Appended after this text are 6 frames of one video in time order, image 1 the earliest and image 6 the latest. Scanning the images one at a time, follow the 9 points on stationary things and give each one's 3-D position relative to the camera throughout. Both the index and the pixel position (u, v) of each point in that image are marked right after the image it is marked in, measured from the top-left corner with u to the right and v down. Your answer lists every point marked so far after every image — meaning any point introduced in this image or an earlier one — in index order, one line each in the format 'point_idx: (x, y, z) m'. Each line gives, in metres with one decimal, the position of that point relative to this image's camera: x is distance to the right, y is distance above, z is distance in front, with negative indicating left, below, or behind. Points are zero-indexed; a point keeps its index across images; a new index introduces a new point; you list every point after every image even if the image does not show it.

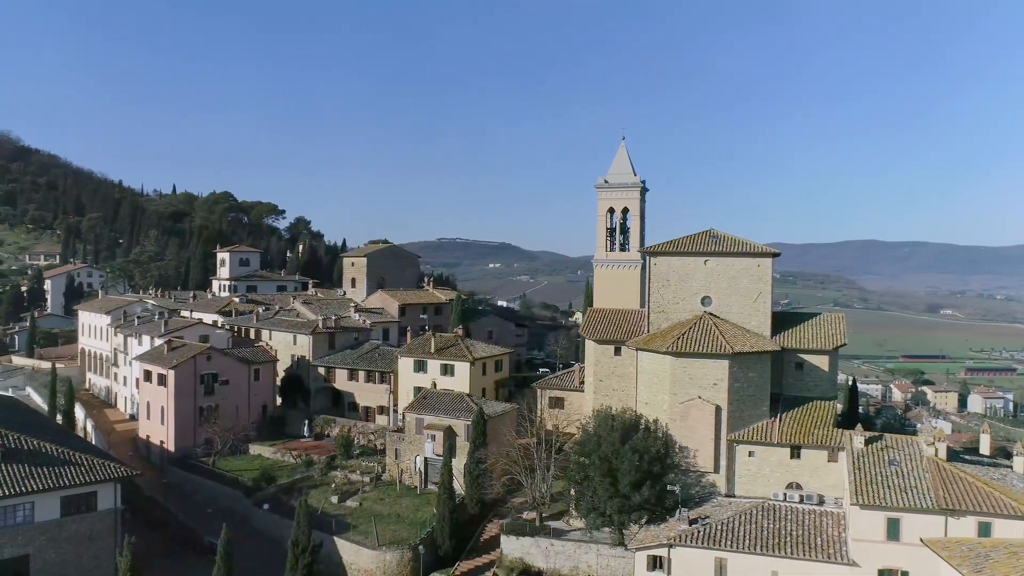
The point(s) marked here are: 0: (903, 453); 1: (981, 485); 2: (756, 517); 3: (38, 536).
0: (+10.1, -4.3, +19.5) m
1: (+11.1, -4.7, +17.9) m
2: (+6.3, -5.9, +19.6) m
3: (-12.4, -6.5, +19.9) m
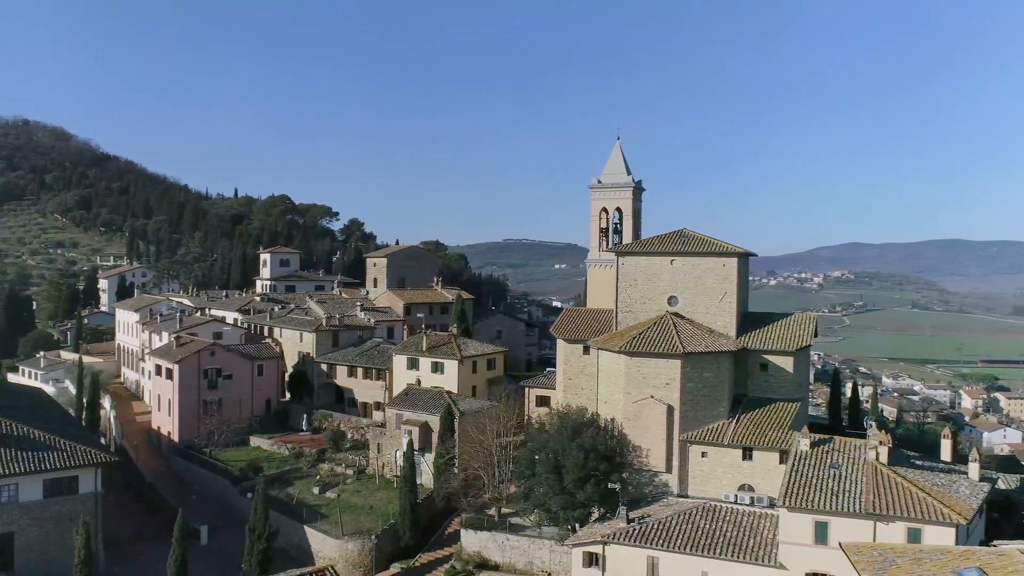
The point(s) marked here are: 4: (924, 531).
0: (+8.4, -4.3, +19.1) m
1: (+9.3, -4.7, +17.4) m
2: (+4.7, -5.9, +19.6) m
3: (-13.9, -6.5, +21.5) m
4: (+9.1, -5.4, +16.6) m
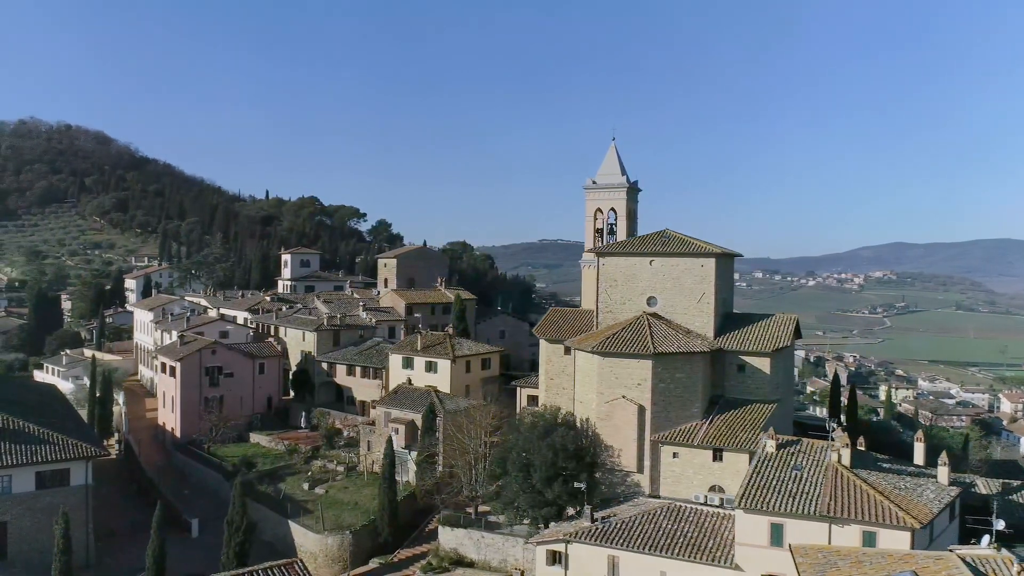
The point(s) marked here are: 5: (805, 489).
0: (+7.5, -4.3, +18.9) m
1: (+8.3, -4.7, +17.2) m
2: (+3.8, -6.0, +19.6) m
3: (-14.7, -6.4, +22.4) m
4: (+8.0, -5.4, +16.4) m
5: (+6.9, -4.8, +17.8) m
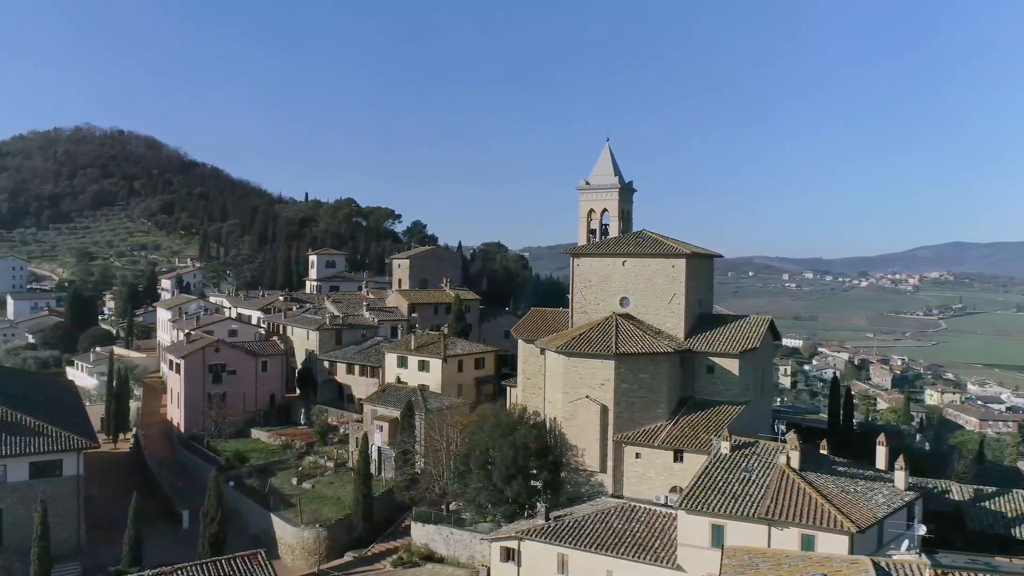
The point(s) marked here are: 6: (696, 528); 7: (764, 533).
0: (+6.2, -4.3, +18.8) m
1: (+6.9, -4.7, +17.1) m
2: (+2.6, -6.0, +19.7) m
3: (-15.7, -6.4, +23.7) m
4: (+6.6, -5.4, +16.3) m
5: (+5.6, -4.8, +17.7) m
6: (+4.3, -5.6, +17.5) m
7: (+5.6, -5.5, +16.8) m
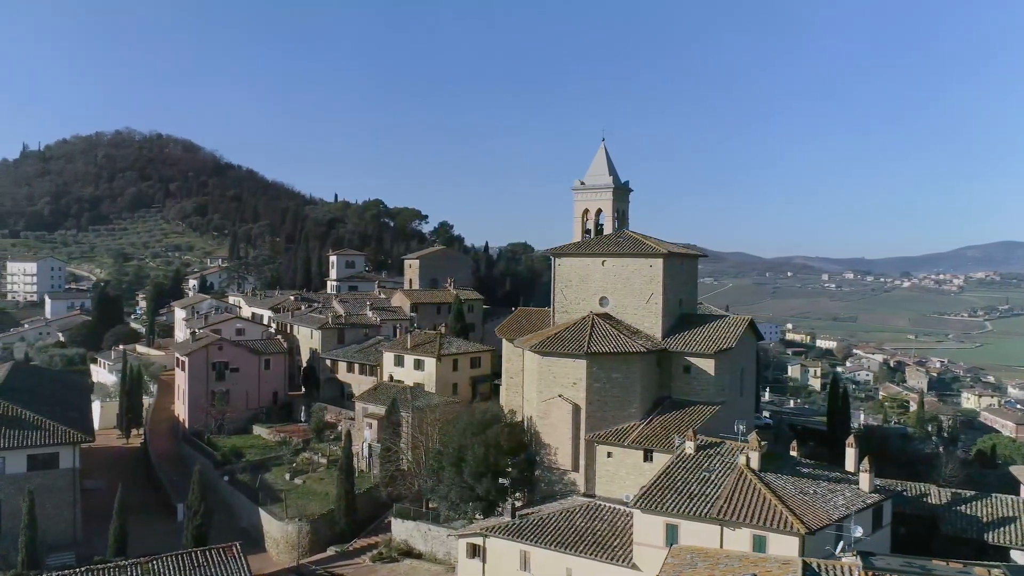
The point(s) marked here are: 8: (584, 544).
0: (+5.2, -4.3, +18.7) m
1: (+5.8, -4.7, +17.0) m
2: (+1.6, -6.0, +19.8) m
3: (-16.4, -6.4, +24.6) m
4: (+5.5, -5.4, +16.2) m
5: (+4.6, -4.8, +17.7) m
6: (+3.2, -5.6, +17.5) m
7: (+4.5, -5.5, +16.8) m
8: (+1.8, -6.3, +18.6) m
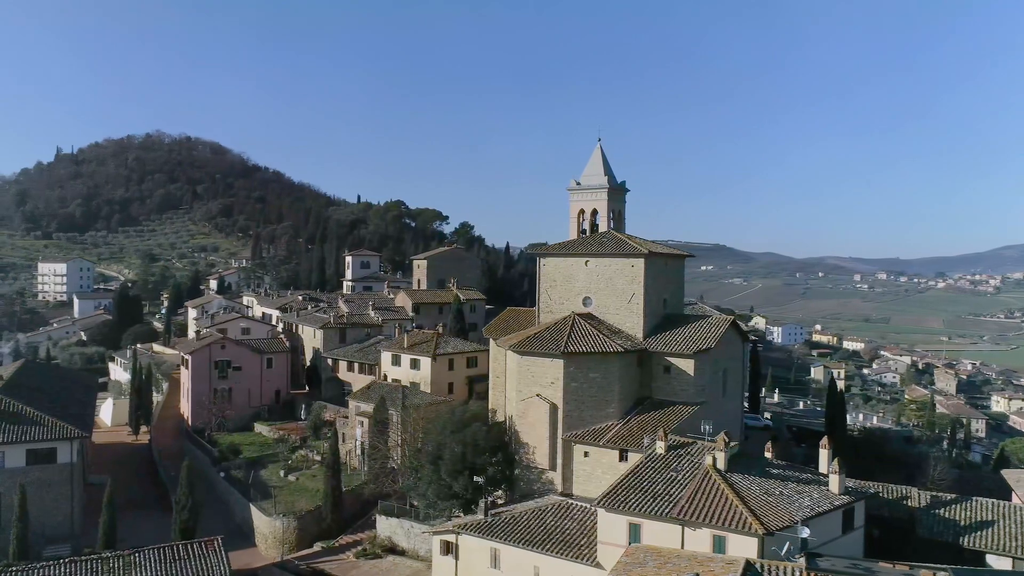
0: (+4.4, -4.3, +18.7) m
1: (+5.0, -4.7, +16.9) m
2: (+0.9, -6.0, +19.9) m
3: (-17.0, -6.4, +25.4) m
4: (+4.6, -5.4, +16.2) m
5: (+3.7, -4.8, +17.7) m
6: (+2.4, -5.6, +17.6) m
7: (+3.7, -5.5, +16.8) m
8: (+1.0, -6.3, +18.7) m
